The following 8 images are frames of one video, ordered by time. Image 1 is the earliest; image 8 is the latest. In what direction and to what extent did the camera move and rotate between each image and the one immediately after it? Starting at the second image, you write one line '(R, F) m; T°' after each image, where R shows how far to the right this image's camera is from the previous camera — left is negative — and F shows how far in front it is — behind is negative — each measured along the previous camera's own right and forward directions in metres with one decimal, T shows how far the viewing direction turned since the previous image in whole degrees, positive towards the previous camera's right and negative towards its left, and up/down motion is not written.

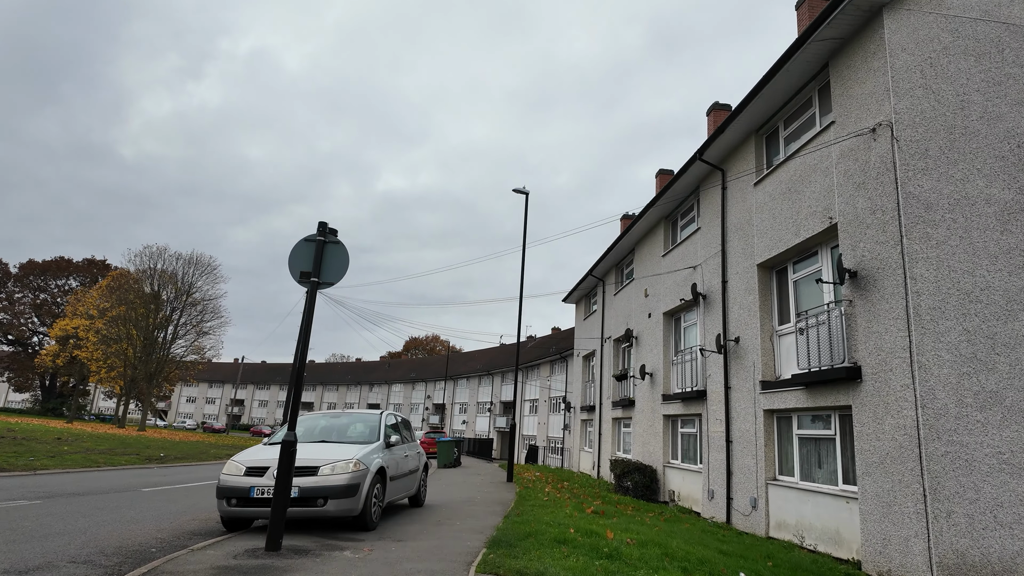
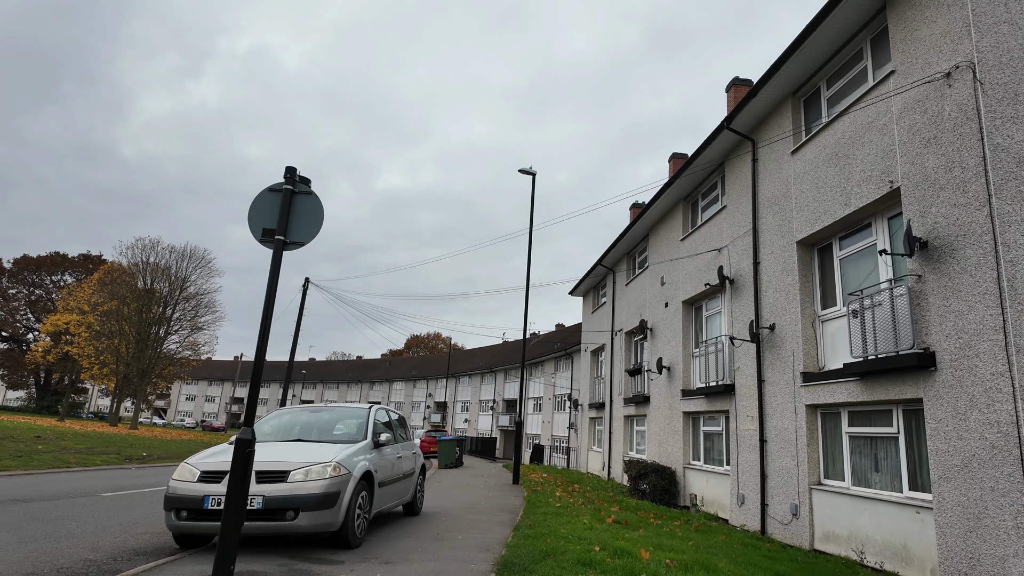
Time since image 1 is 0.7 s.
(-0.1, +1.2) m; 0°
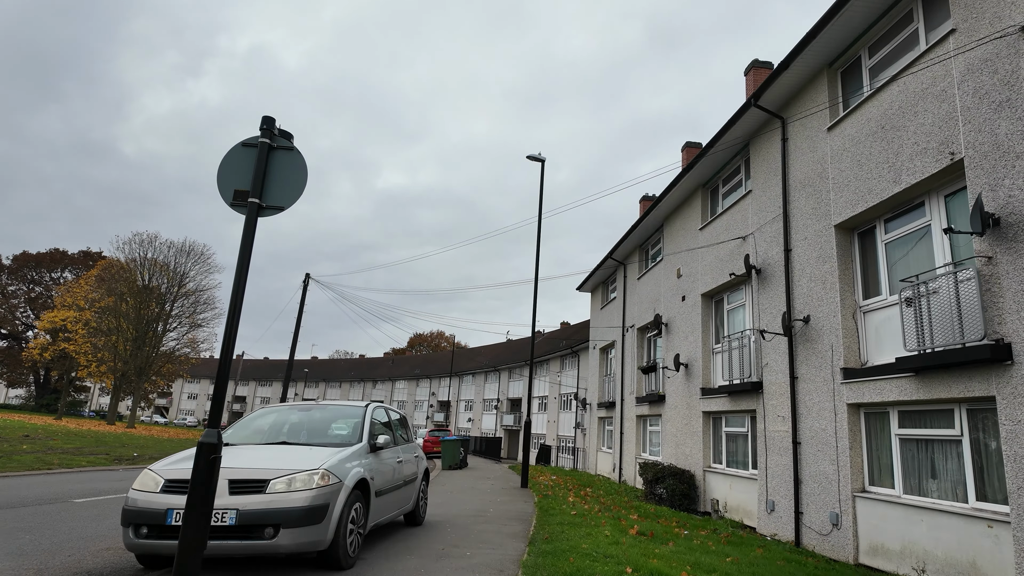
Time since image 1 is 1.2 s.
(-0.1, +0.8) m; 0°
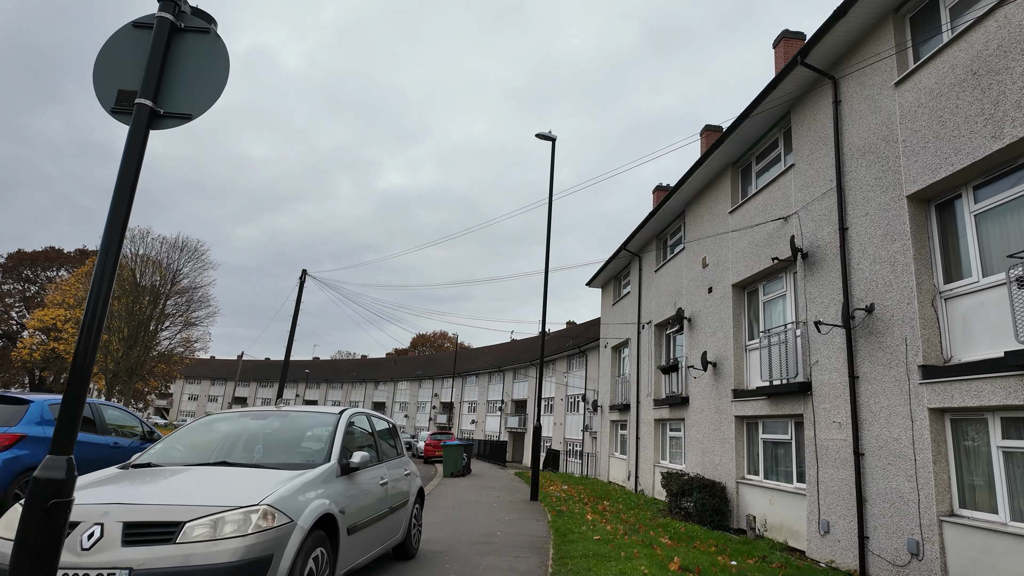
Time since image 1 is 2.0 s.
(-0.1, +1.4) m; 0°
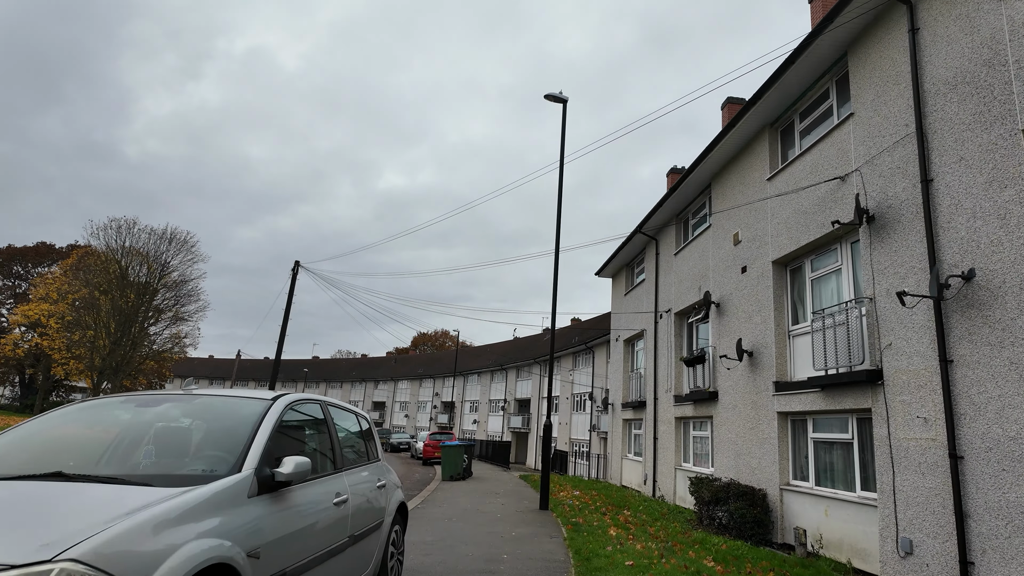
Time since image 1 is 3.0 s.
(-0.1, +1.6) m; 0°
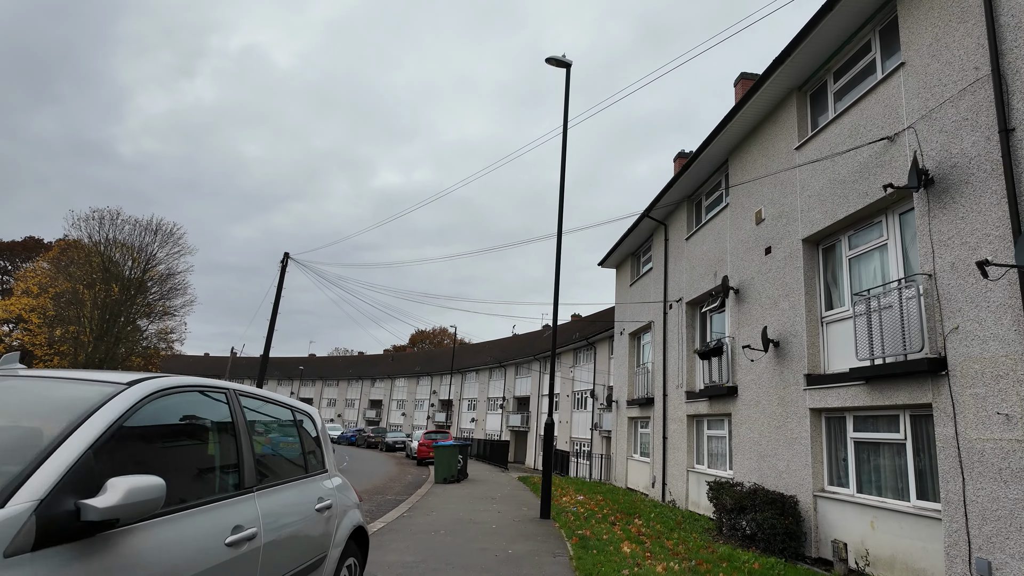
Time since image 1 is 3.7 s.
(0.0, +1.2) m; 0°
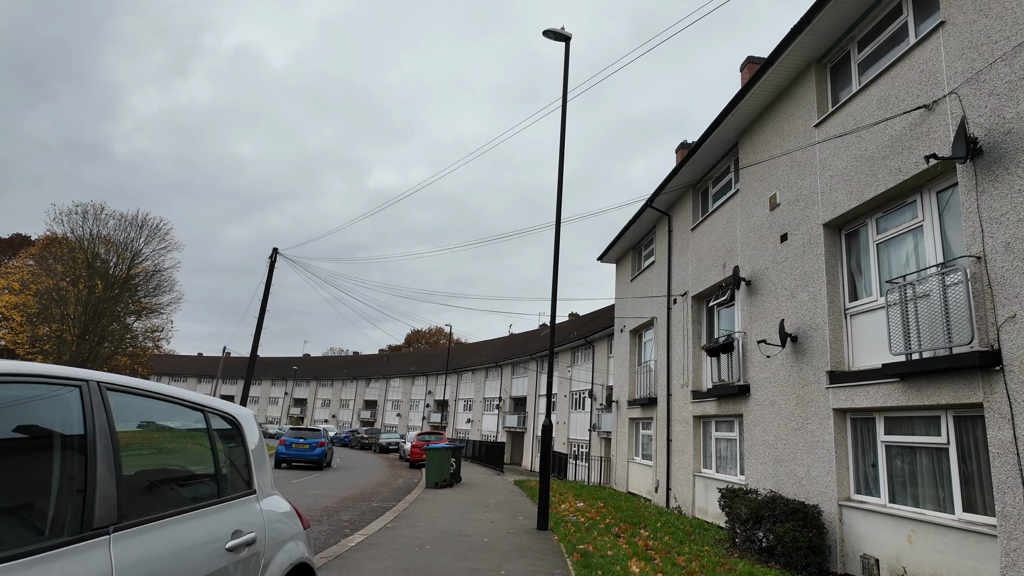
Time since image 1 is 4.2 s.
(0.0, +0.8) m; 0°
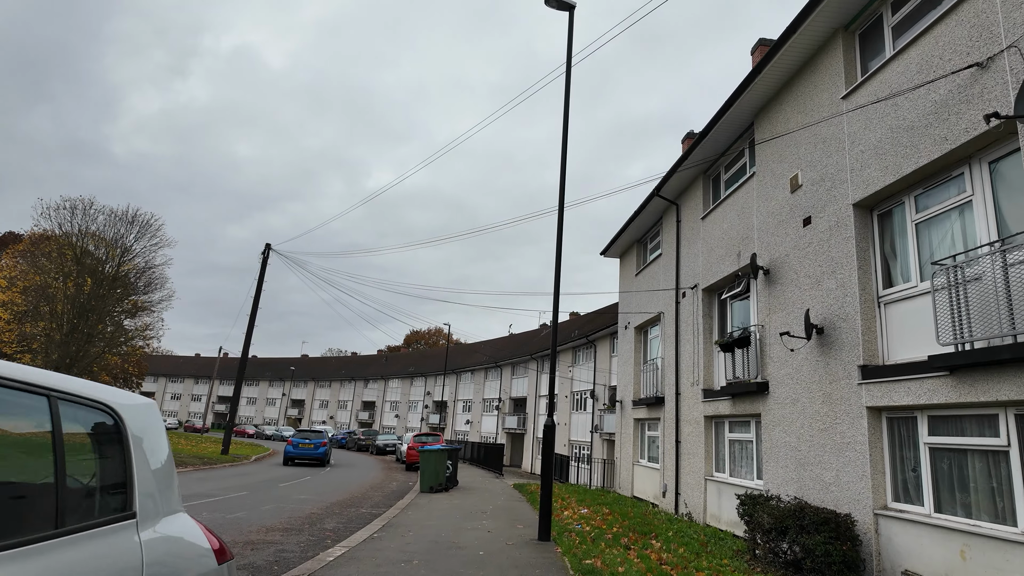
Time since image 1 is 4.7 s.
(0.0, +0.8) m; 0°
